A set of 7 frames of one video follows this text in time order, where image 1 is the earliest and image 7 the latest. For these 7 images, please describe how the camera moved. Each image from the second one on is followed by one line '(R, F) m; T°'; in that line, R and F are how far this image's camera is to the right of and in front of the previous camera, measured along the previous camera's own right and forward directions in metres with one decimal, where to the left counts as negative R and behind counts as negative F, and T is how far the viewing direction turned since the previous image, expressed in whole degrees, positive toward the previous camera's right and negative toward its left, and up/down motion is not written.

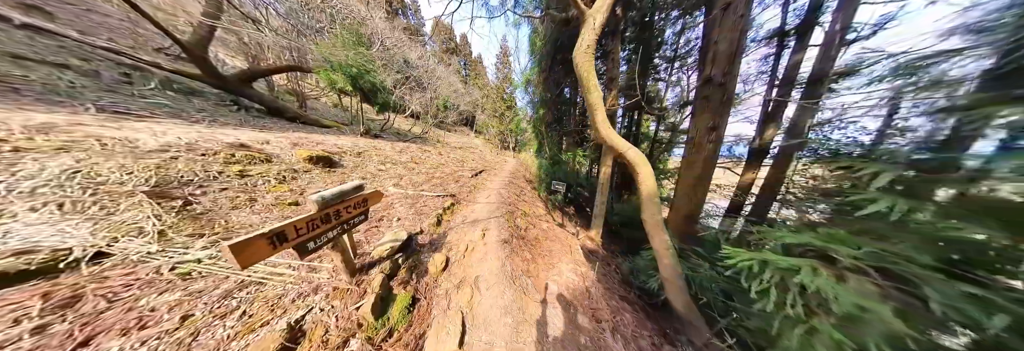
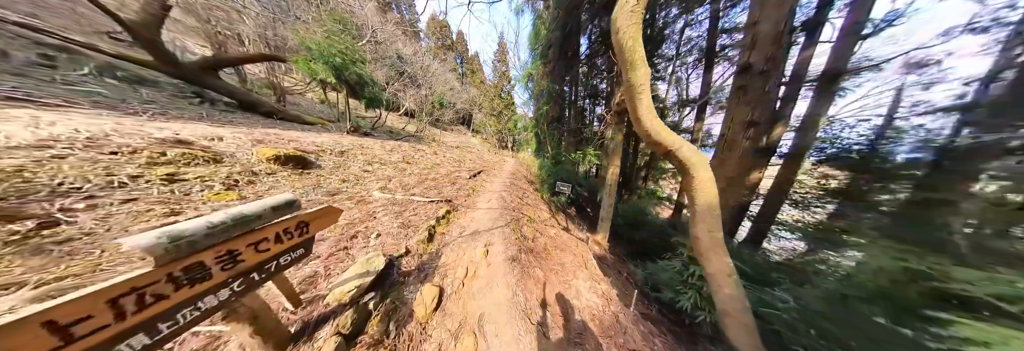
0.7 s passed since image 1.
(-0.2, +0.5) m; +1°
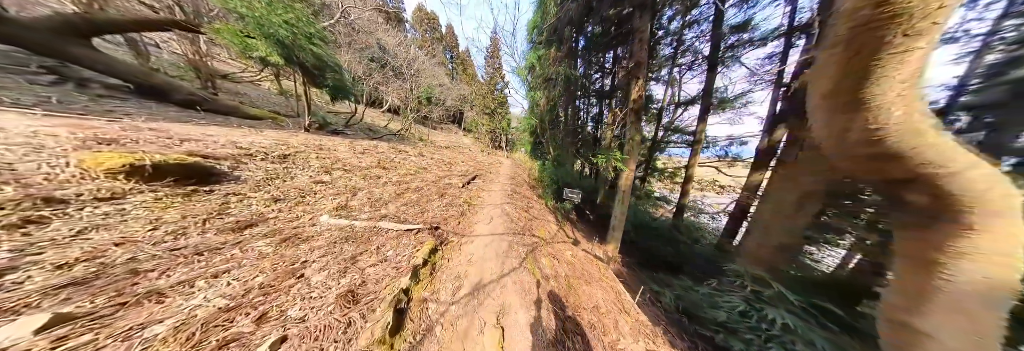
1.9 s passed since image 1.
(-0.3, +0.9) m; +3°
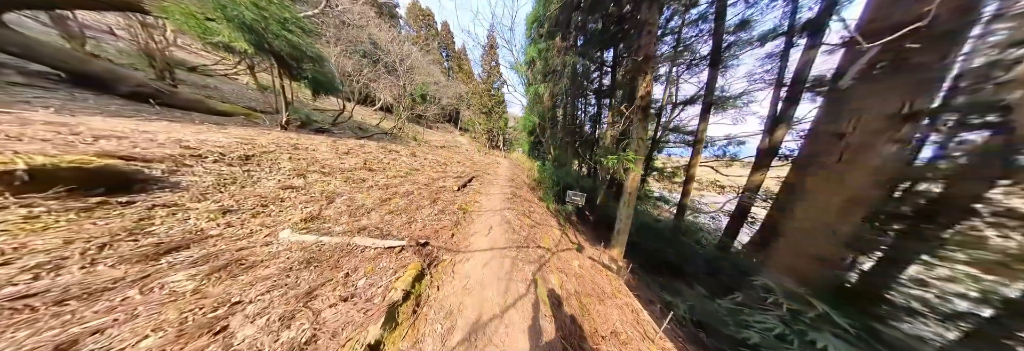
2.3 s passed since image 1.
(-0.1, +0.4) m; +1°
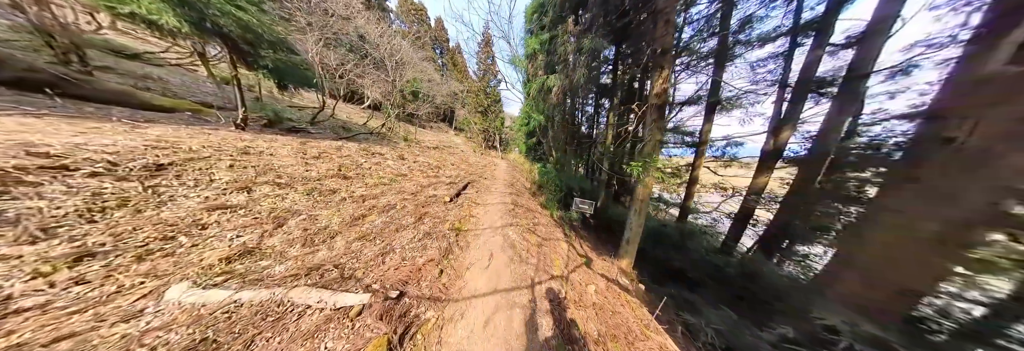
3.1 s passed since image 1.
(-0.1, +0.6) m; +2°
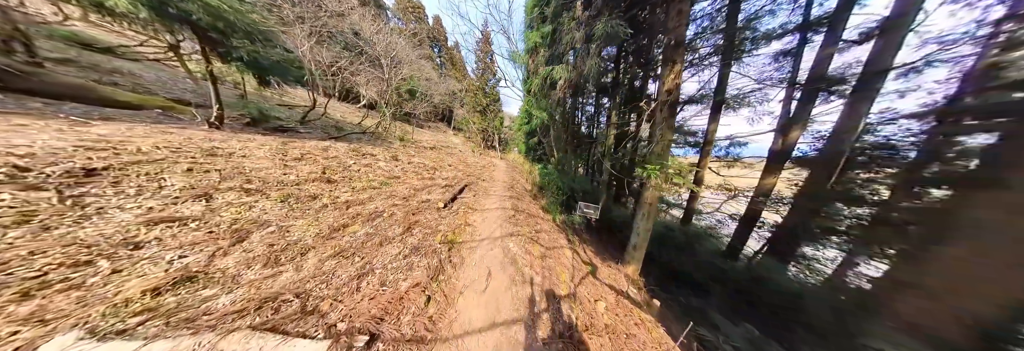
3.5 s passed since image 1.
(0.0, +0.3) m; 0°
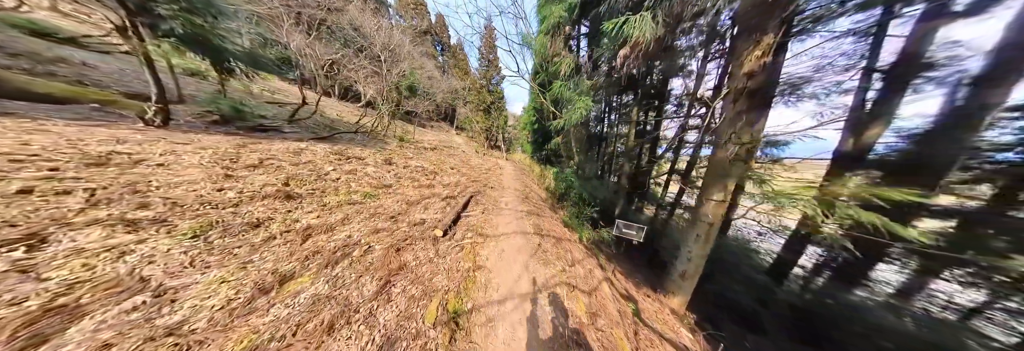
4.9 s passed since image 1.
(-0.4, +0.9) m; -1°
